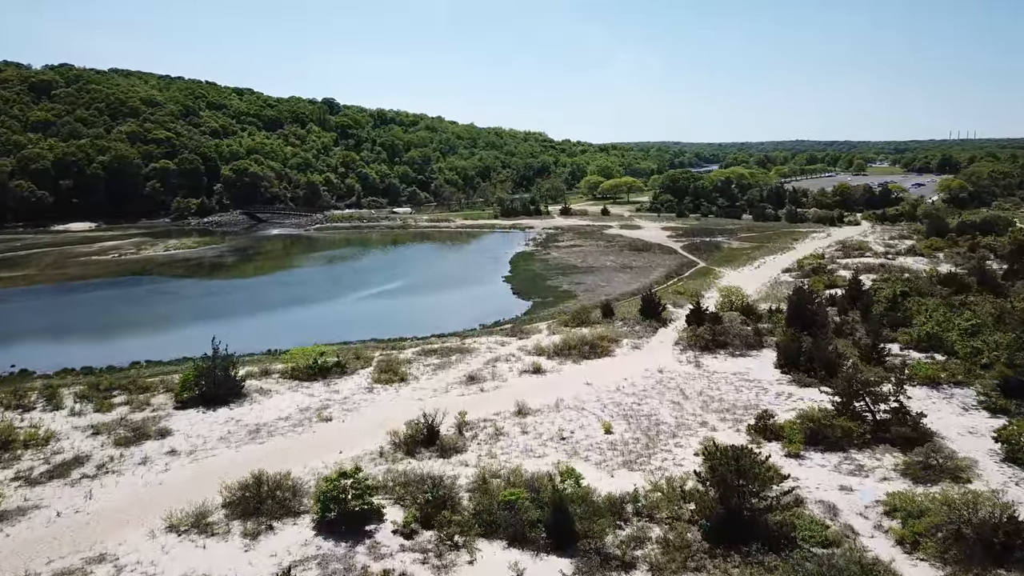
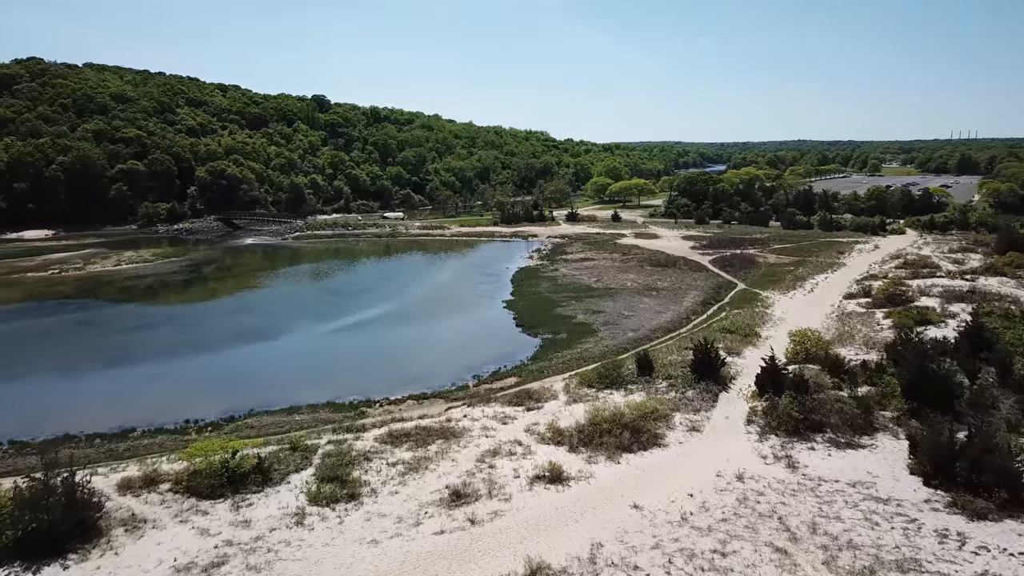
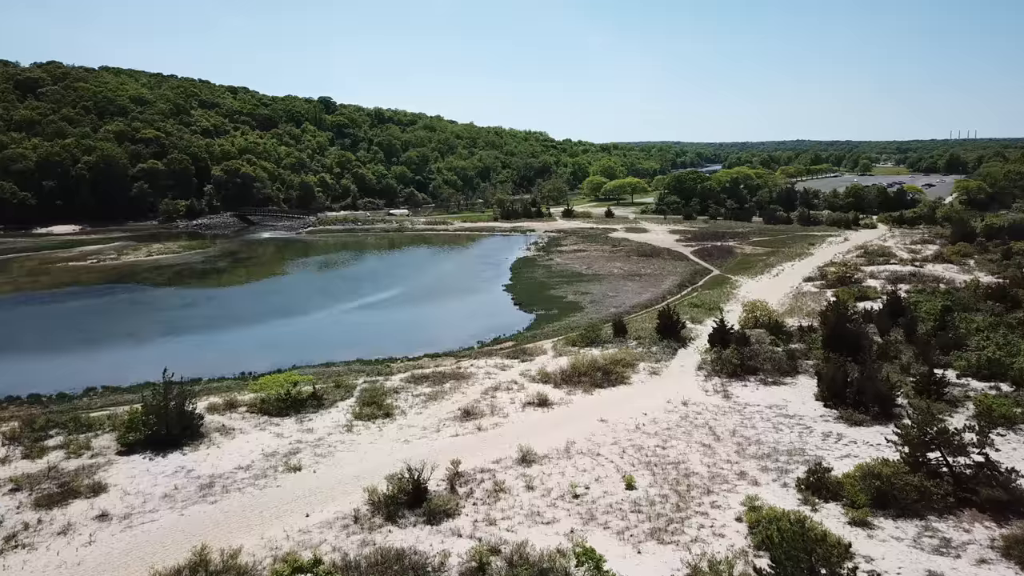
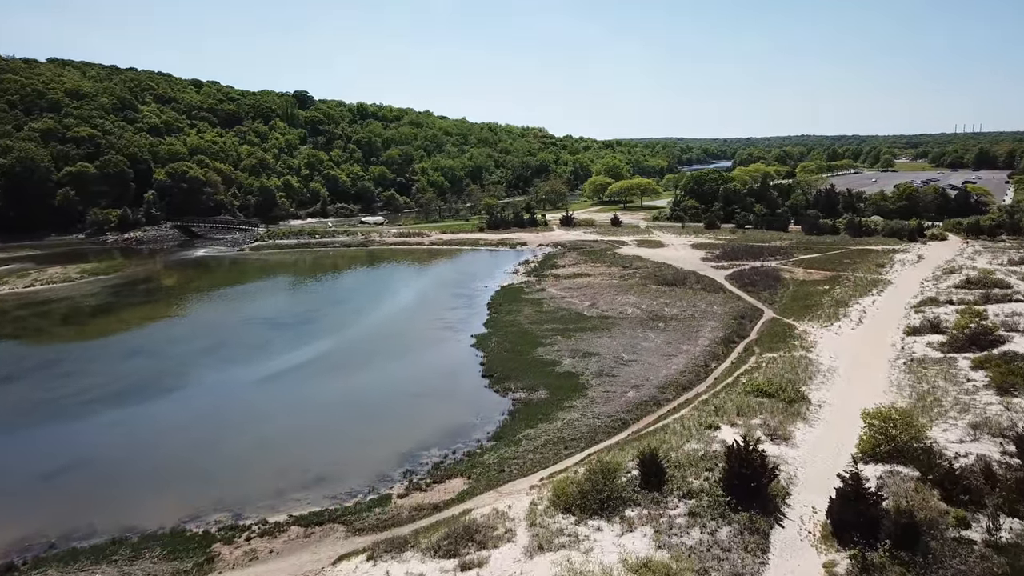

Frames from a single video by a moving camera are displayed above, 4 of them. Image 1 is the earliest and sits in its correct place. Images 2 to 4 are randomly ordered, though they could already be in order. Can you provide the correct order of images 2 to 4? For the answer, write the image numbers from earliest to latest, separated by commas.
3, 2, 4
